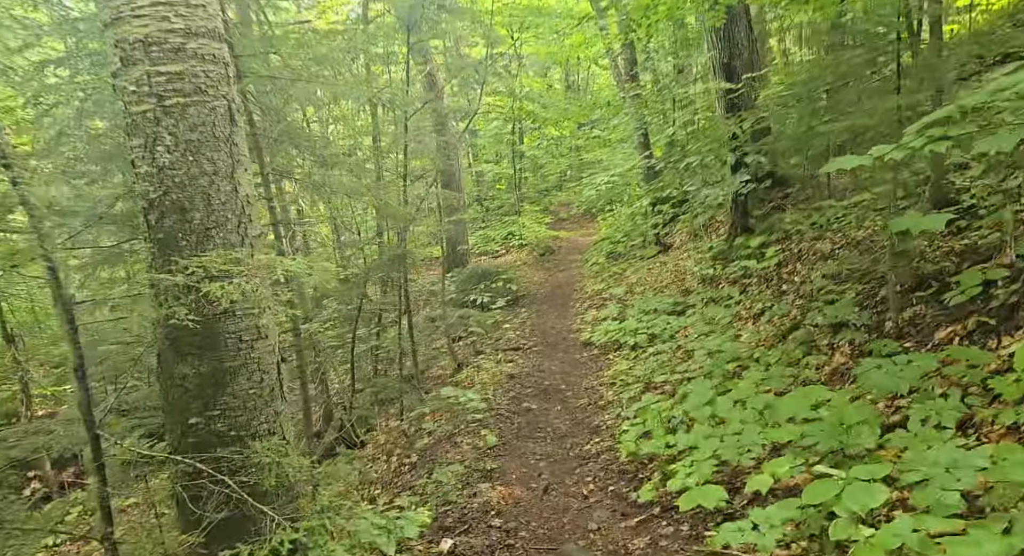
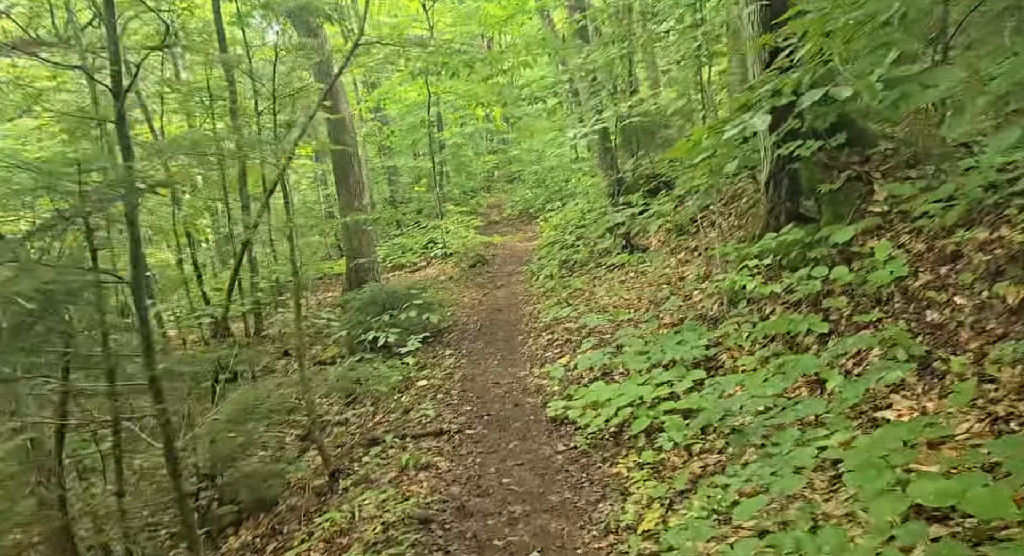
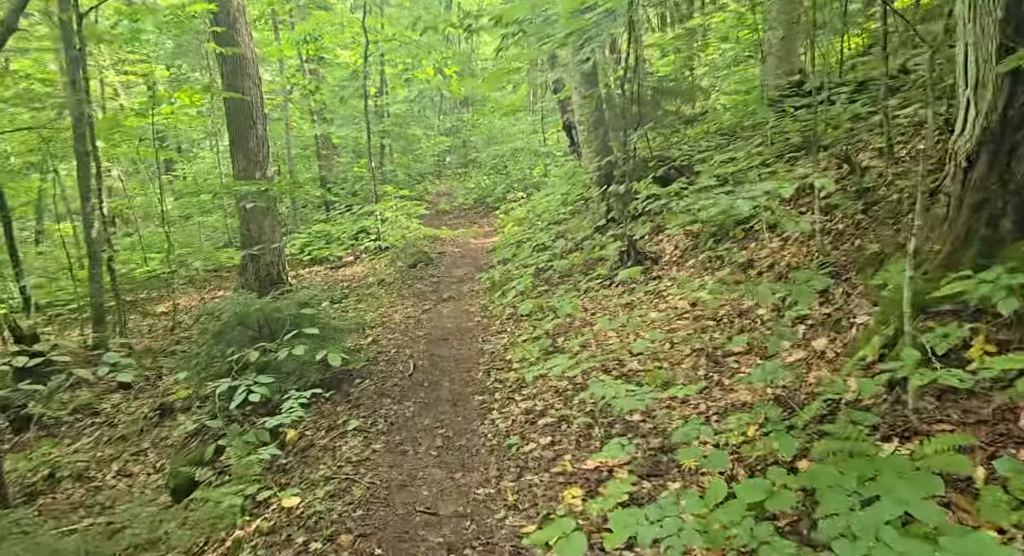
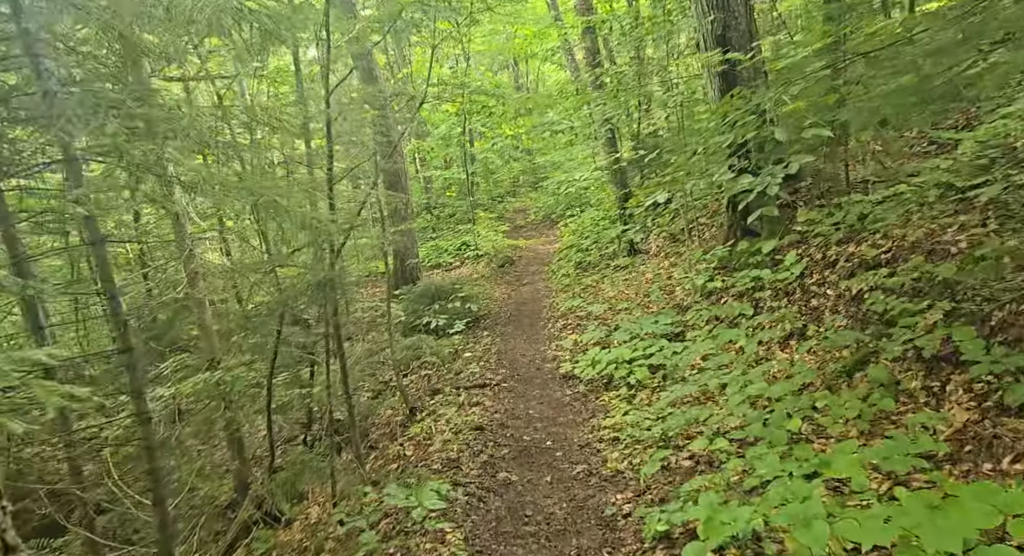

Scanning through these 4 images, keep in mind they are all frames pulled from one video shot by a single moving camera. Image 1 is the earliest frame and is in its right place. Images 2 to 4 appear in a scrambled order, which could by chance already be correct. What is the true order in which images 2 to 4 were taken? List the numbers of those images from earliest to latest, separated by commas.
4, 2, 3
